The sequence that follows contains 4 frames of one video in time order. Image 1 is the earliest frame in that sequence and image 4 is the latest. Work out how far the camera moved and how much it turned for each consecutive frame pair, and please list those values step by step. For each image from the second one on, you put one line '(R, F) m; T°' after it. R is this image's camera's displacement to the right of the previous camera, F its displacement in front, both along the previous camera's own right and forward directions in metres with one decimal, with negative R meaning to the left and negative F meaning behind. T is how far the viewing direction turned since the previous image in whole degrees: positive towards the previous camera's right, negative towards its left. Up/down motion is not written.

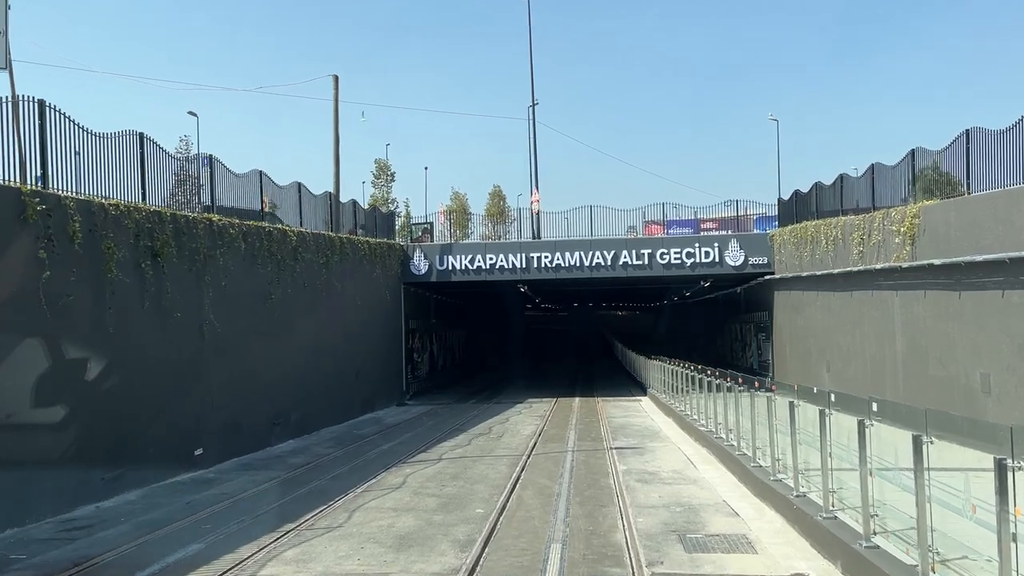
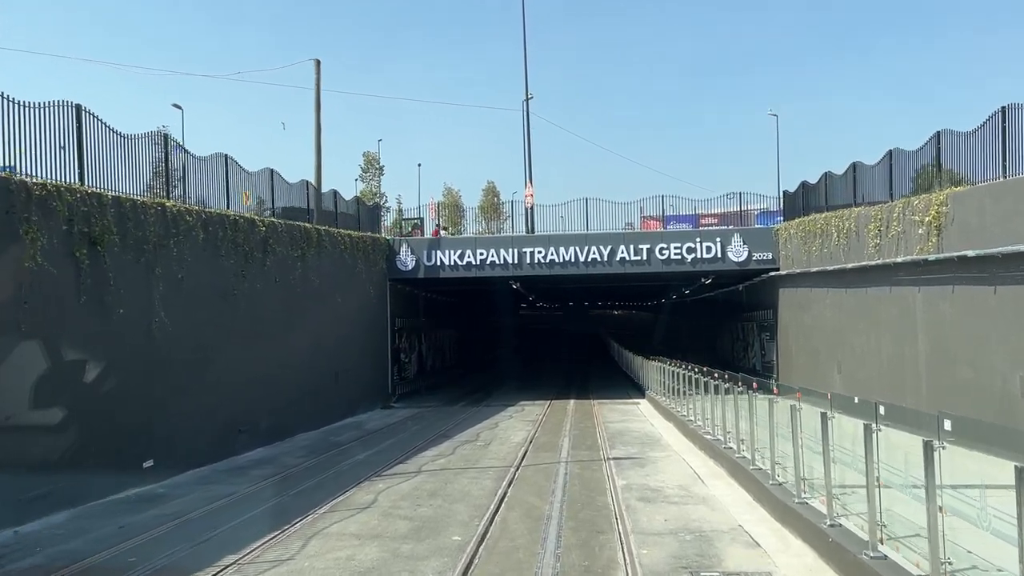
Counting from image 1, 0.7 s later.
(+0.1, +1.3) m; 0°
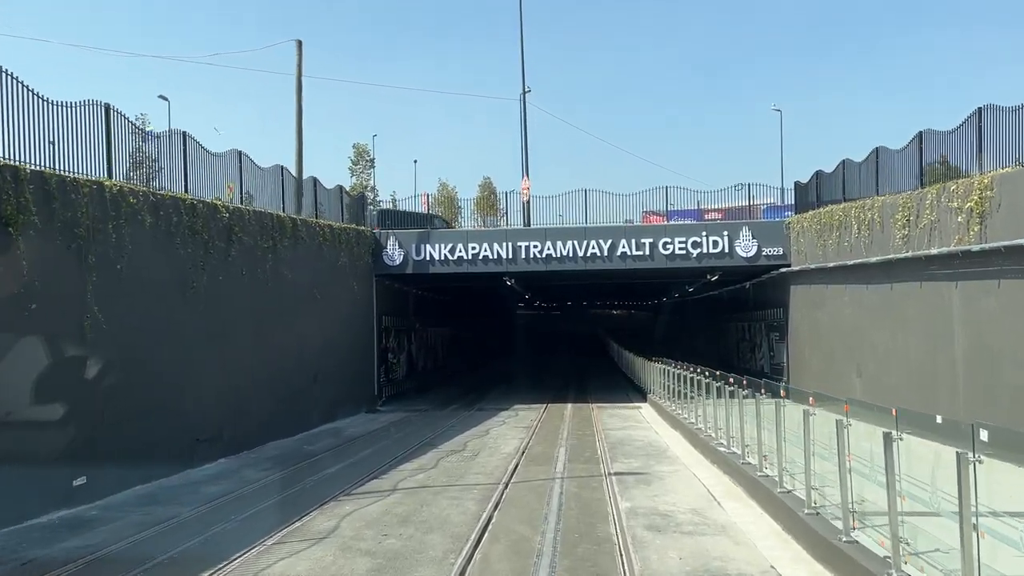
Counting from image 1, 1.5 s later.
(+0.1, +1.5) m; 0°
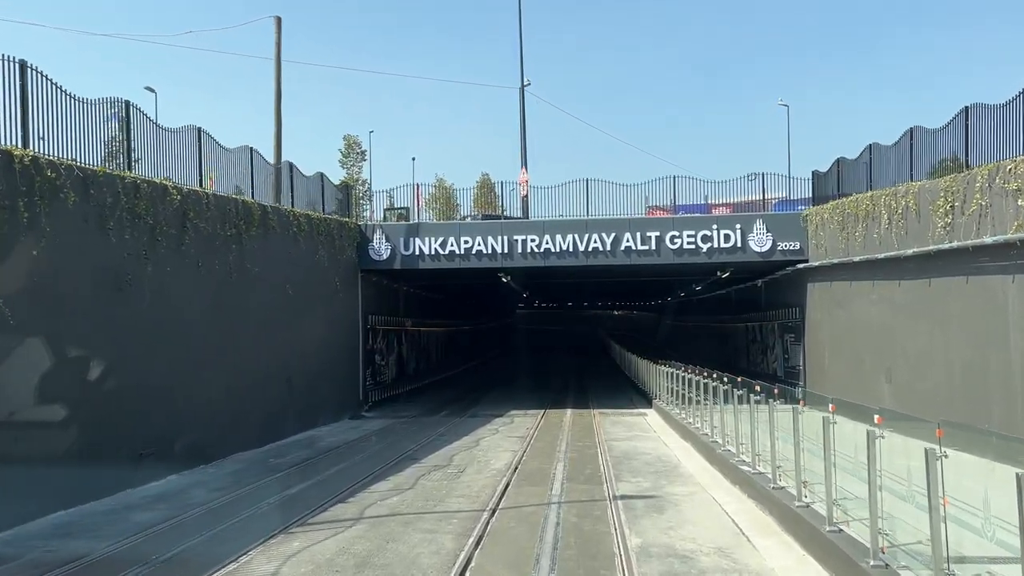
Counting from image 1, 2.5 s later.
(+0.1, +1.6) m; 0°
